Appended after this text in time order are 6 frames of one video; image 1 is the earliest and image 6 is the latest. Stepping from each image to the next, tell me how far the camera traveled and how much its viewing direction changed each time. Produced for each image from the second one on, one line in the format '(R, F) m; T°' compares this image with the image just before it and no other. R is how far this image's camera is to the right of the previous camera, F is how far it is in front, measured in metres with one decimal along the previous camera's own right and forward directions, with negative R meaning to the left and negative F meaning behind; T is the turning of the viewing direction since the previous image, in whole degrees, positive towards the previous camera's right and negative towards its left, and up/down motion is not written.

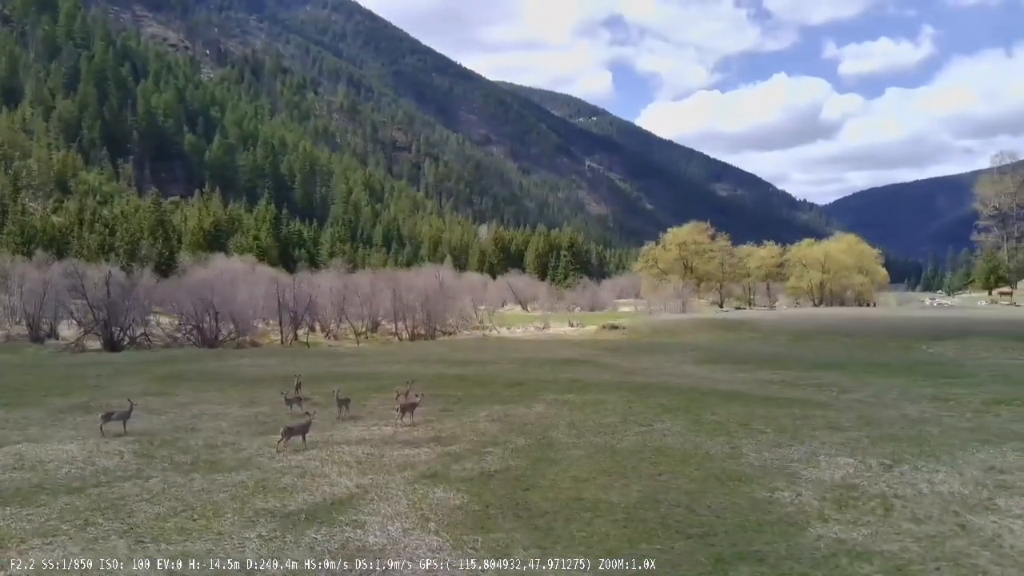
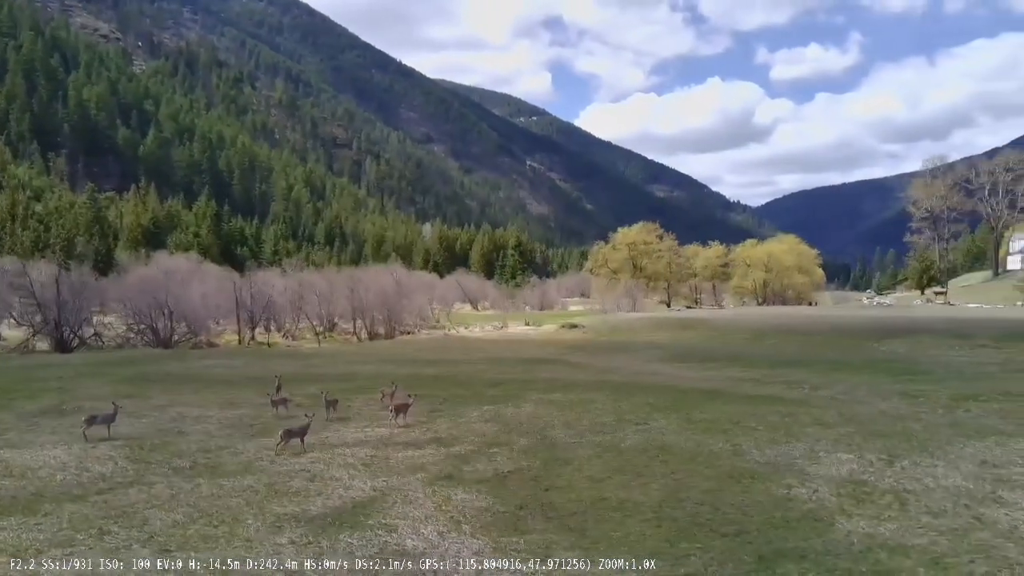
(-1.6, +0.2) m; +4°
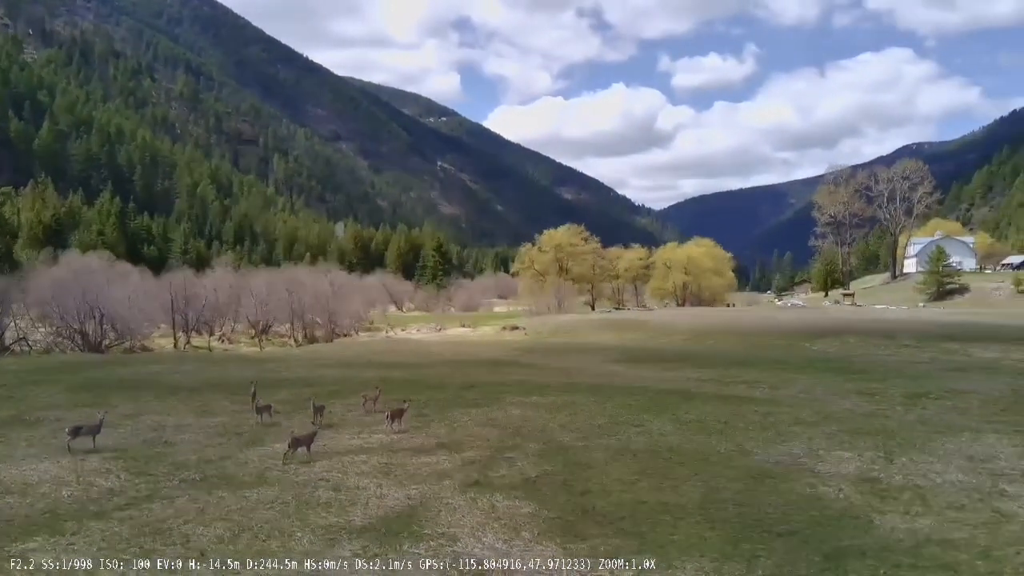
(-2.5, +0.2) m; +6°
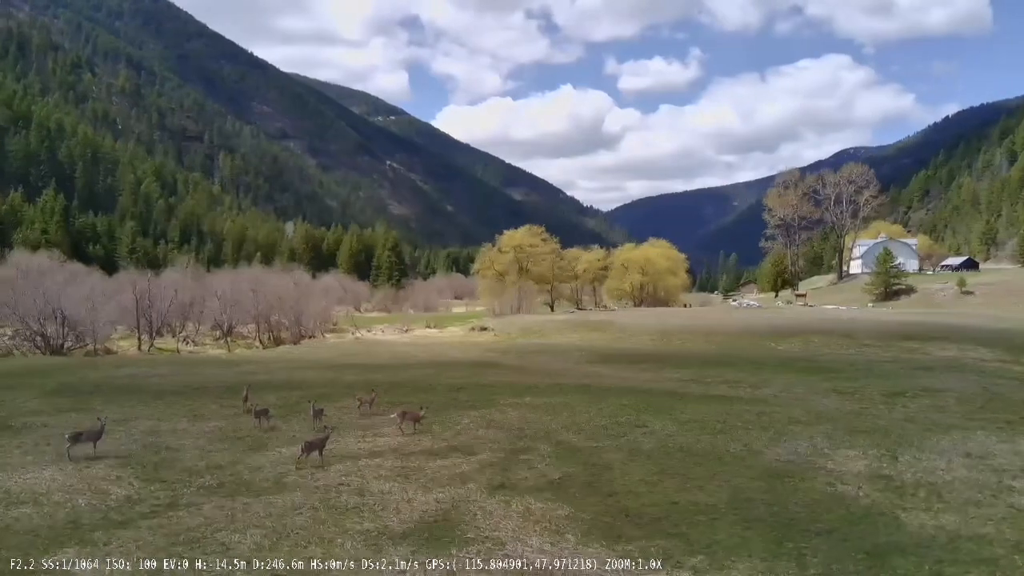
(-1.6, +0.1) m; +3°
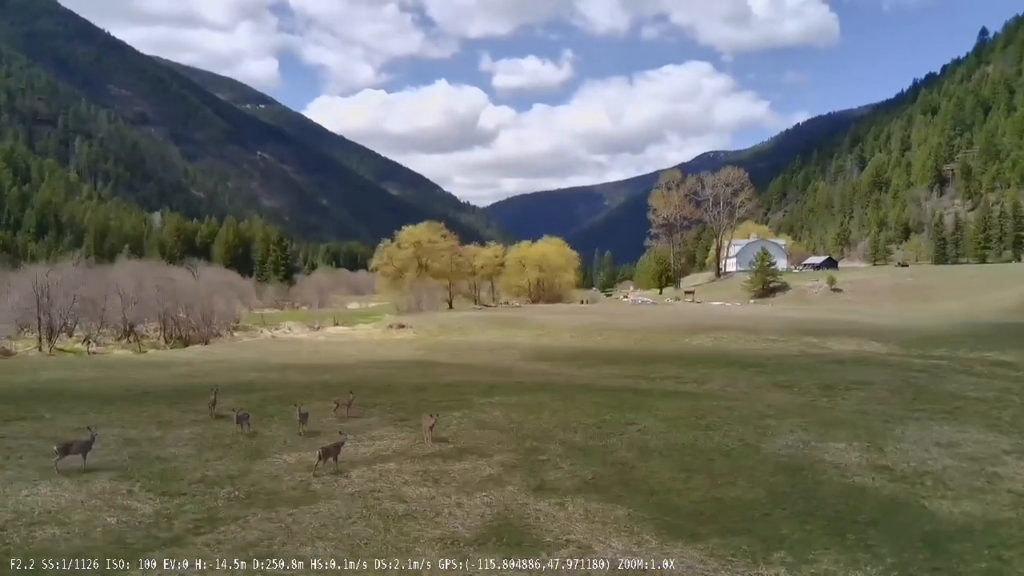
(-3.4, +0.3) m; +8°
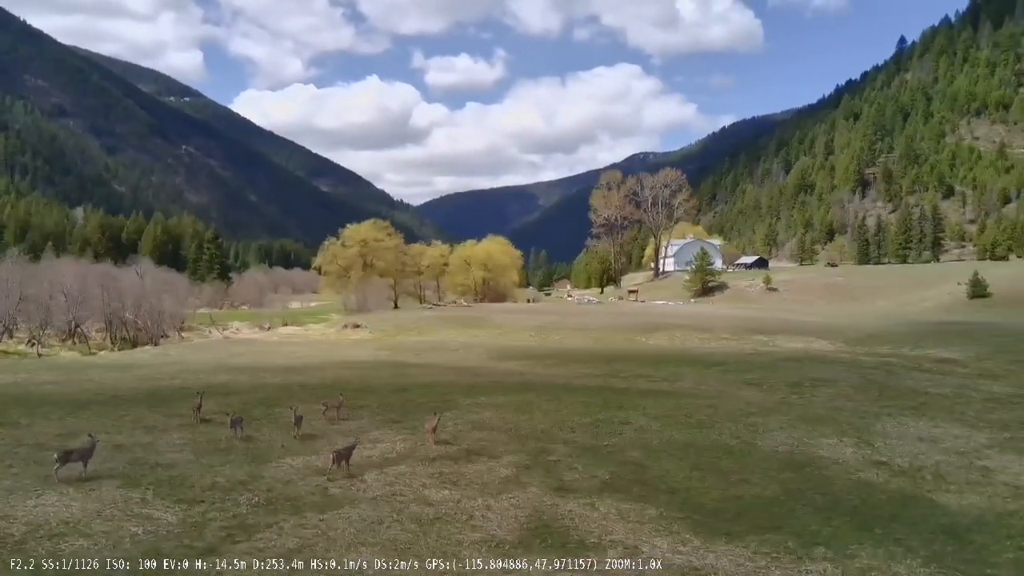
(-1.8, +0.1) m; +4°
